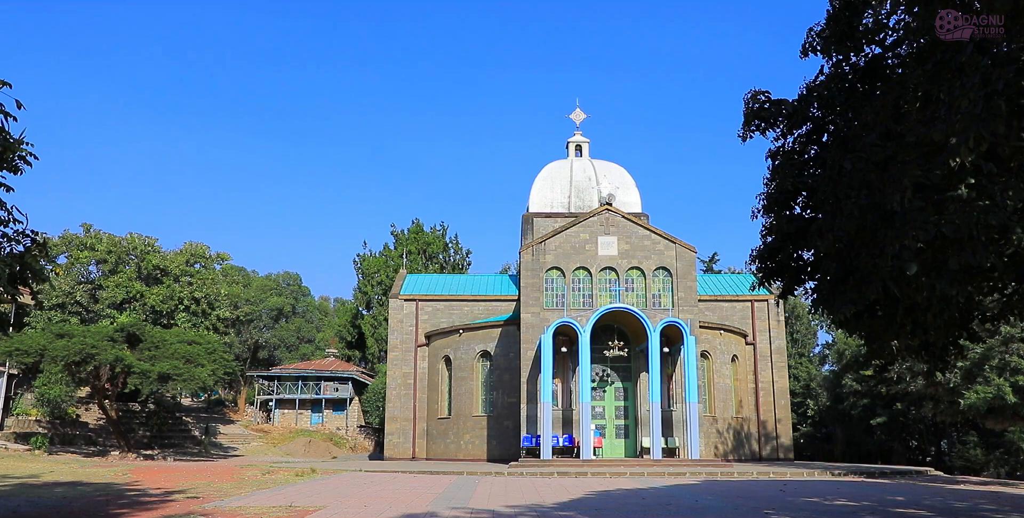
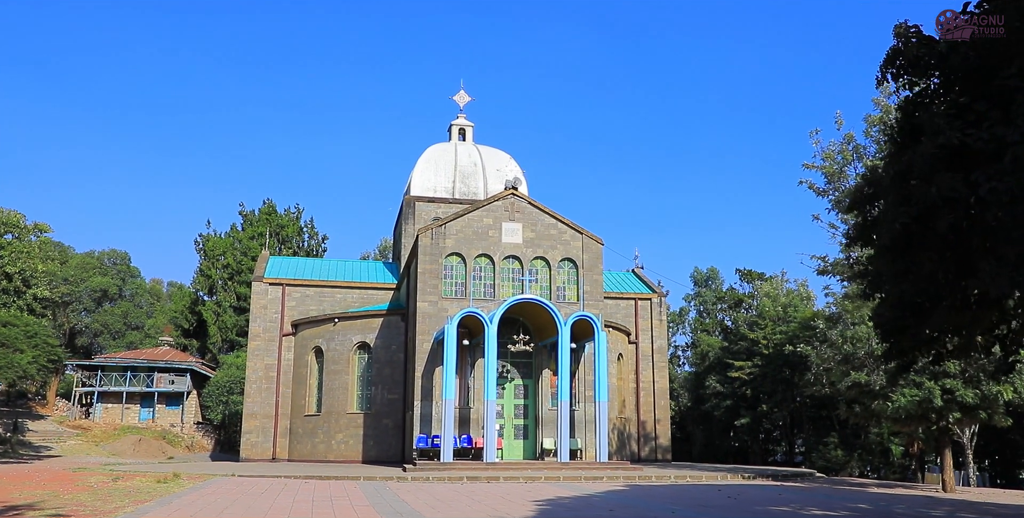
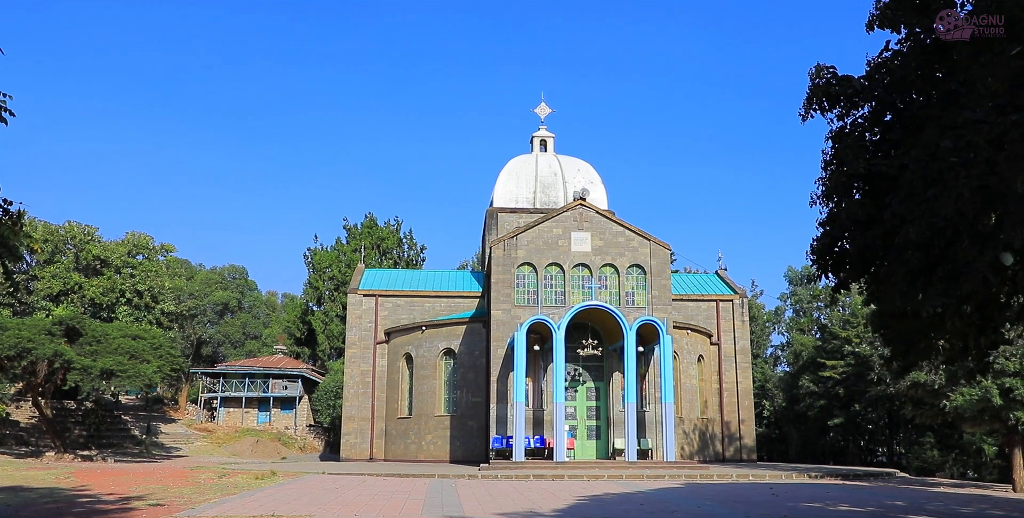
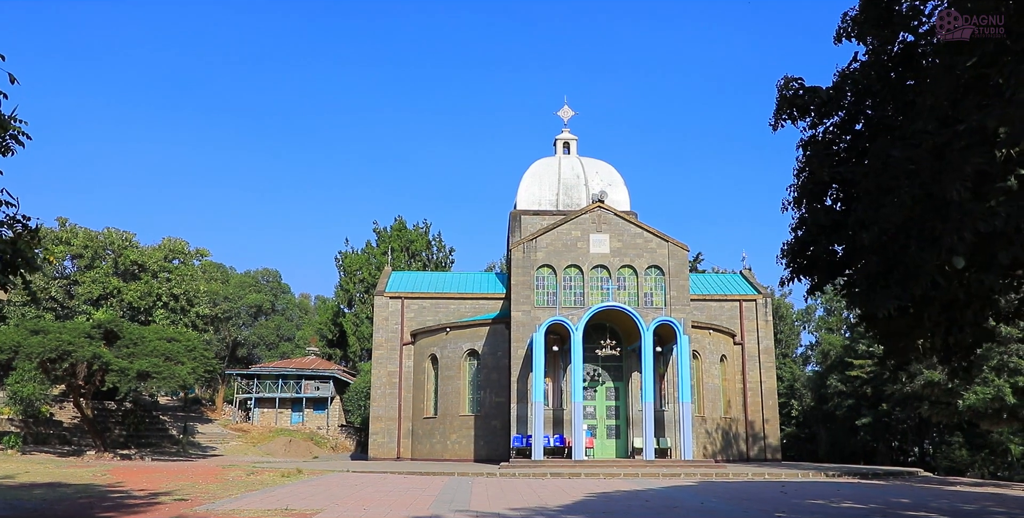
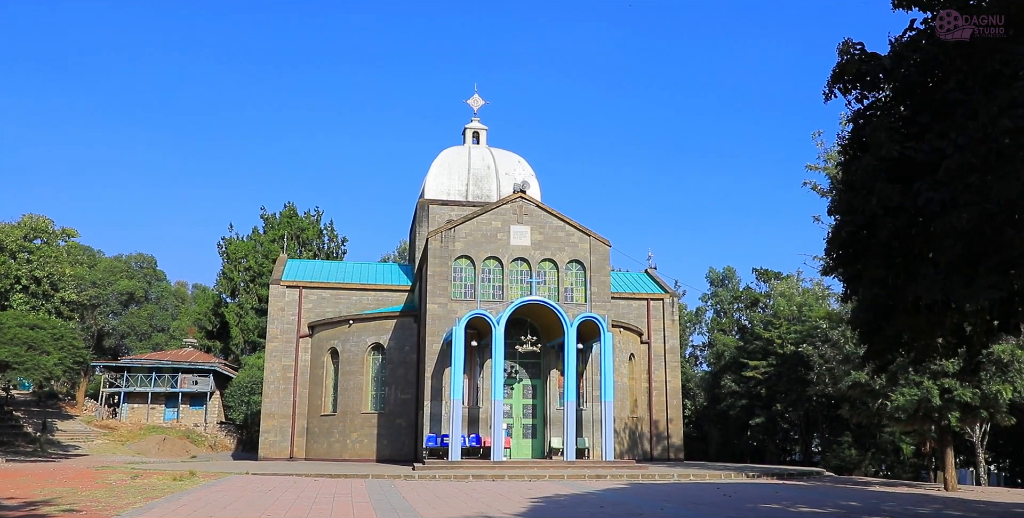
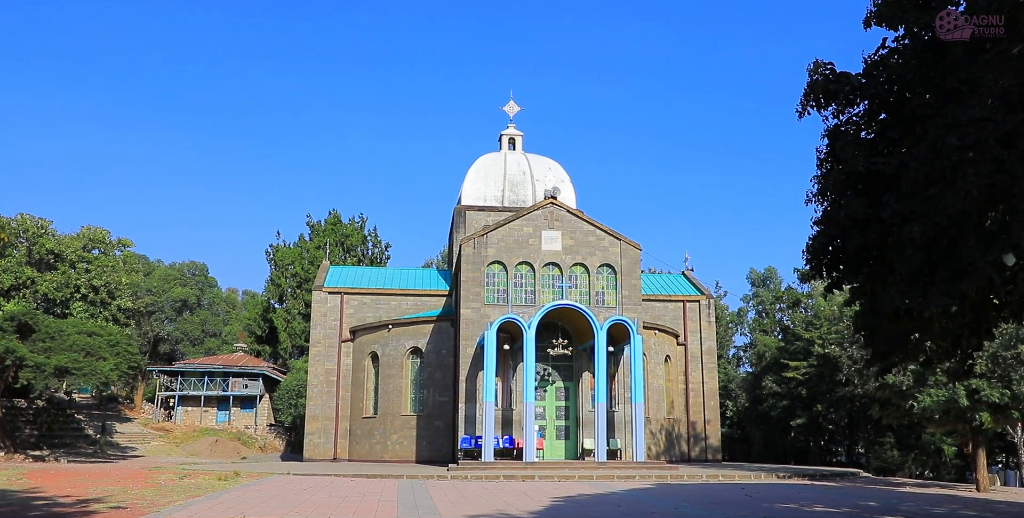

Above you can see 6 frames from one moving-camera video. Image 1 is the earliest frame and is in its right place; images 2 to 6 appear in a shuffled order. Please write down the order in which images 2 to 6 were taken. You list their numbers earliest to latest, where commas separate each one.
4, 3, 6, 5, 2
